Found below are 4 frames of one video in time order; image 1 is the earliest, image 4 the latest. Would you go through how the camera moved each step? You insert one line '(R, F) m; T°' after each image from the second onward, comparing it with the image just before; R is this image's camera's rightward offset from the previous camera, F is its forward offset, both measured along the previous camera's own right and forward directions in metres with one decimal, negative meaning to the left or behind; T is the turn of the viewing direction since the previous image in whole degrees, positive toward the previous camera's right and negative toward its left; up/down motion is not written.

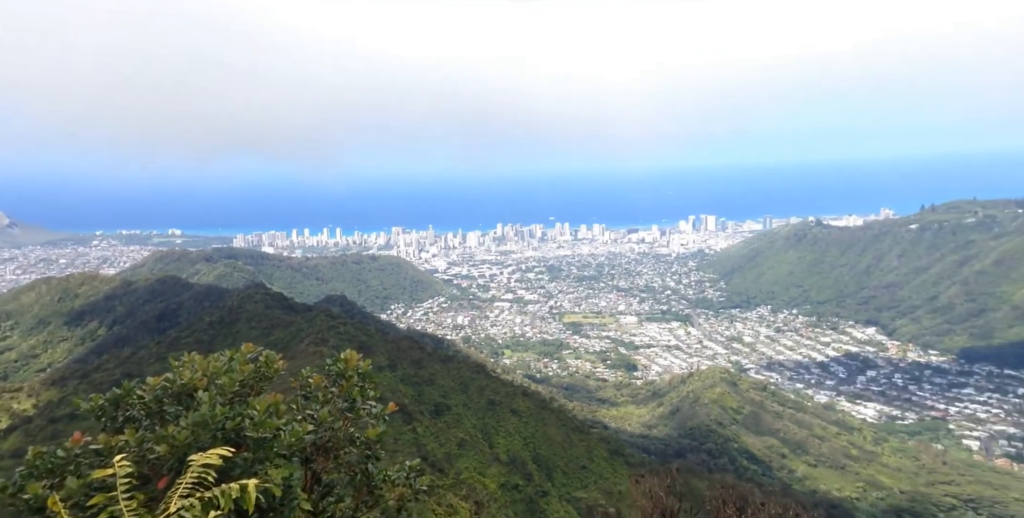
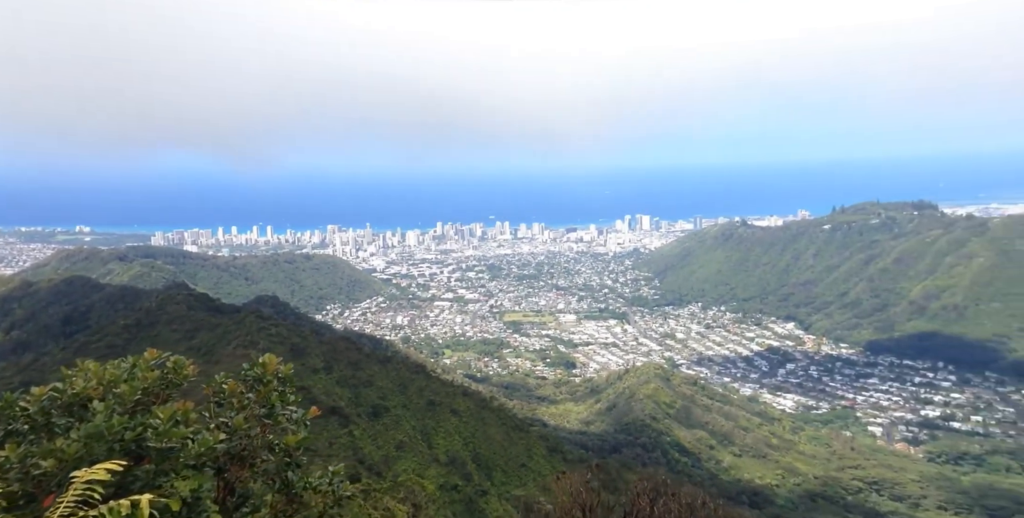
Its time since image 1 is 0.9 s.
(+0.1, -0.2) m; +5°
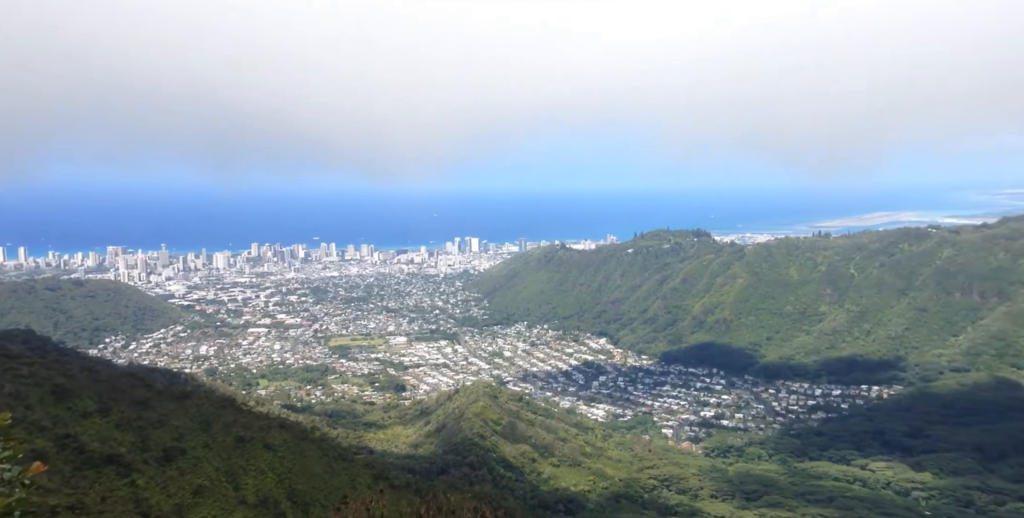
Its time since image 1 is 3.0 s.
(+0.2, -0.4) m; +14°
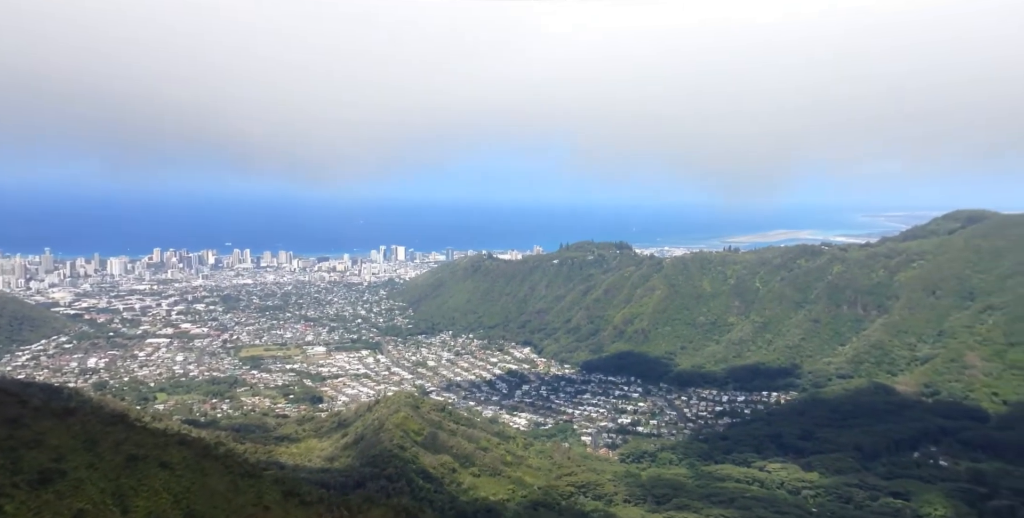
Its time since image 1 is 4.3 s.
(+0.1, -0.1) m; +6°
